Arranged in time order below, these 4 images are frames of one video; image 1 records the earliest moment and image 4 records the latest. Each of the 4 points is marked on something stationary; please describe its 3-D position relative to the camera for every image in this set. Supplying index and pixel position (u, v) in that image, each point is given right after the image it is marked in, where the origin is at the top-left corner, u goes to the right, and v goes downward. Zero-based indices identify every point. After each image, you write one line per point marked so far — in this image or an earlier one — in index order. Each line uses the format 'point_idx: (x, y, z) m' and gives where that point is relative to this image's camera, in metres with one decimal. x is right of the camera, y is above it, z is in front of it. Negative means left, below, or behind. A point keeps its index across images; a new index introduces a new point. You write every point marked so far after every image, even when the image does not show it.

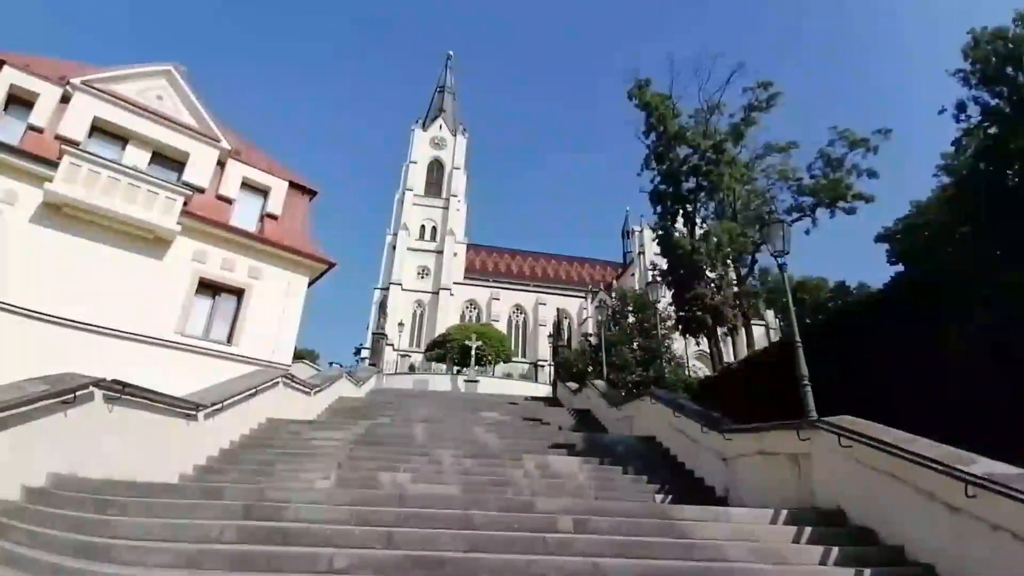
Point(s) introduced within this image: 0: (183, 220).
0: (-7.2, +1.5, +11.7) m
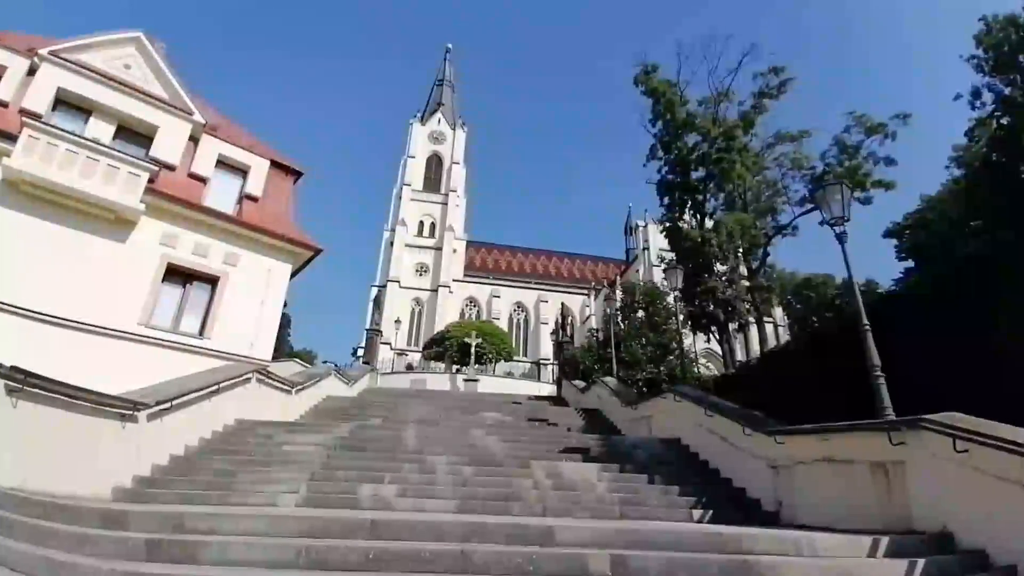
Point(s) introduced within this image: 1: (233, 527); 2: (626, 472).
0: (-7.1, +1.8, +10.5) m
1: (-2.1, -1.8, +4.0) m
2: (+1.5, -2.4, +6.9) m
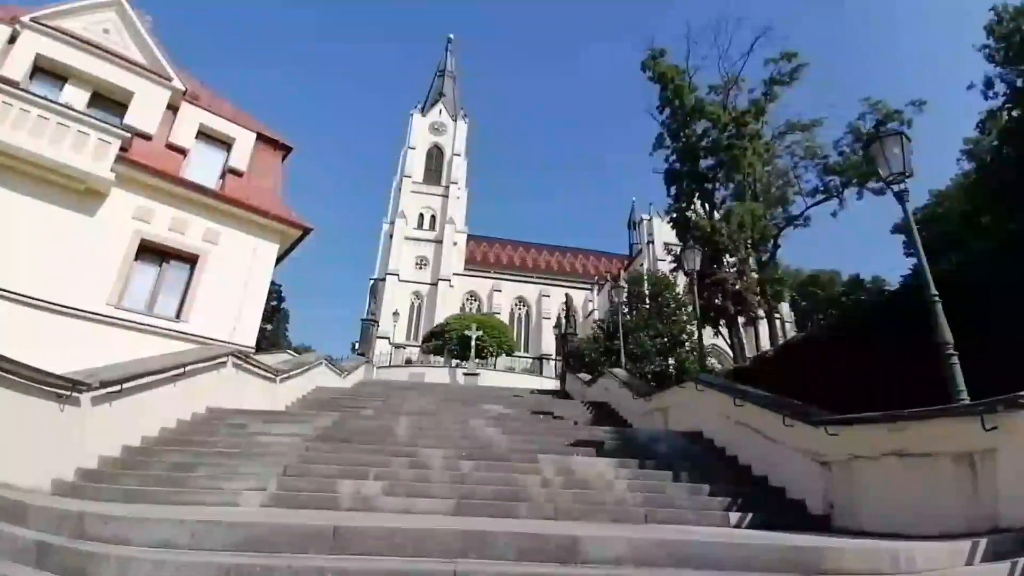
0: (-7.1, +2.2, +9.6) m
1: (-2.1, -1.5, +3.2) m
2: (+1.5, -2.0, +6.0) m
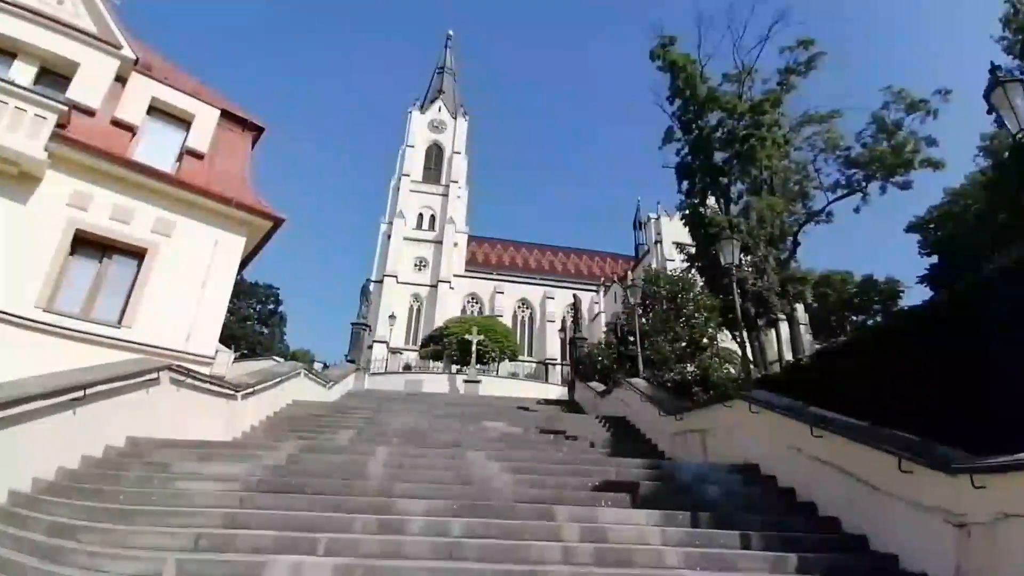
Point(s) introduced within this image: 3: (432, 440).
0: (-7.0, +2.2, +8.1) m
1: (-2.0, -1.4, +1.6) m
2: (+1.6, -2.0, +4.5) m
3: (-1.2, -2.2, +8.0) m
